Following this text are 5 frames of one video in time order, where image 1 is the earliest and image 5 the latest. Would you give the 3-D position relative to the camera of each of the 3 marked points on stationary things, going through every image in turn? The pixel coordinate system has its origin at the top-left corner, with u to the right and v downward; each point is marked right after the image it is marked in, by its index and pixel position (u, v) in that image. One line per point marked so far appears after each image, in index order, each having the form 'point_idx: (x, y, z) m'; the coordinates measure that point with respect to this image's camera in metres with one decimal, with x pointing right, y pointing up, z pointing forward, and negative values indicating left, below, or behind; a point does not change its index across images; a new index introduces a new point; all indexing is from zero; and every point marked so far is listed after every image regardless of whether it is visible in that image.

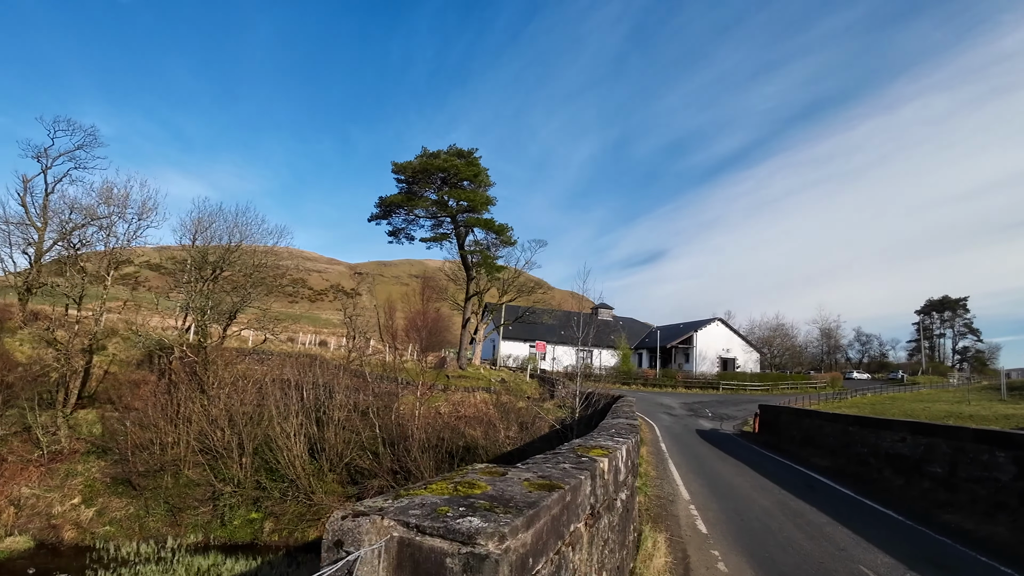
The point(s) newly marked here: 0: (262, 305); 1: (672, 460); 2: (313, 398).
0: (-7.4, -0.5, +16.5) m
1: (+2.3, -2.5, +8.1) m
2: (-4.1, -2.3, +11.6) m
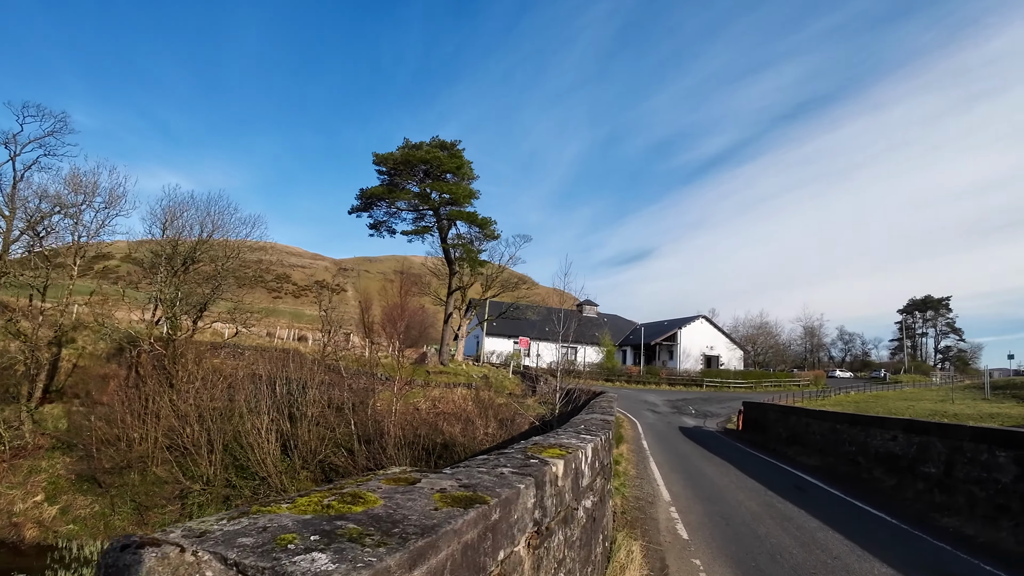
0: (-7.9, -0.3, +16.0) m
1: (+2.0, -2.4, +7.9) m
2: (-4.5, -2.1, +11.2) m
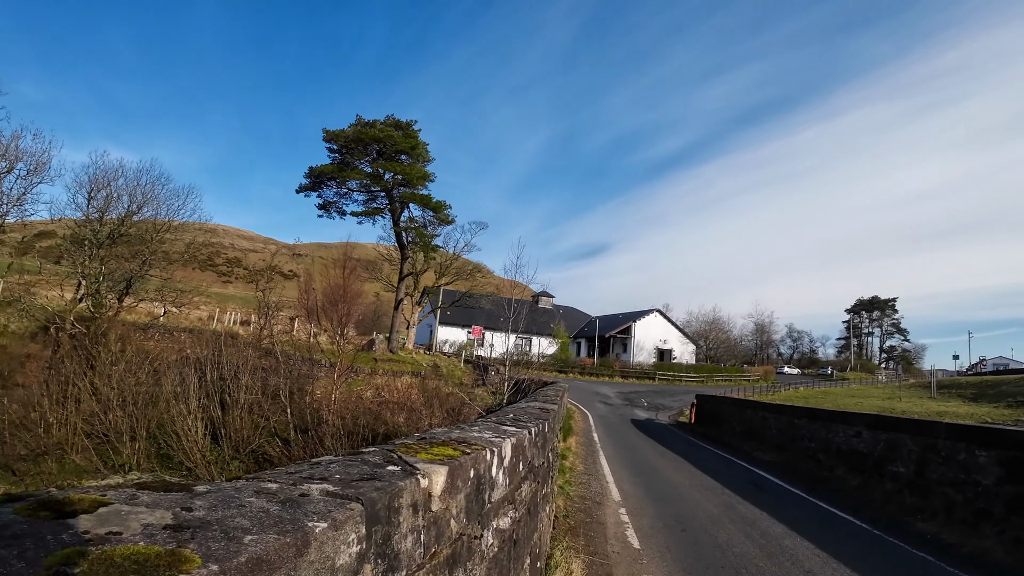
0: (-9.1, +0.3, +14.9) m
1: (+1.2, -2.2, +7.5) m
2: (-5.5, -1.6, +10.4) m
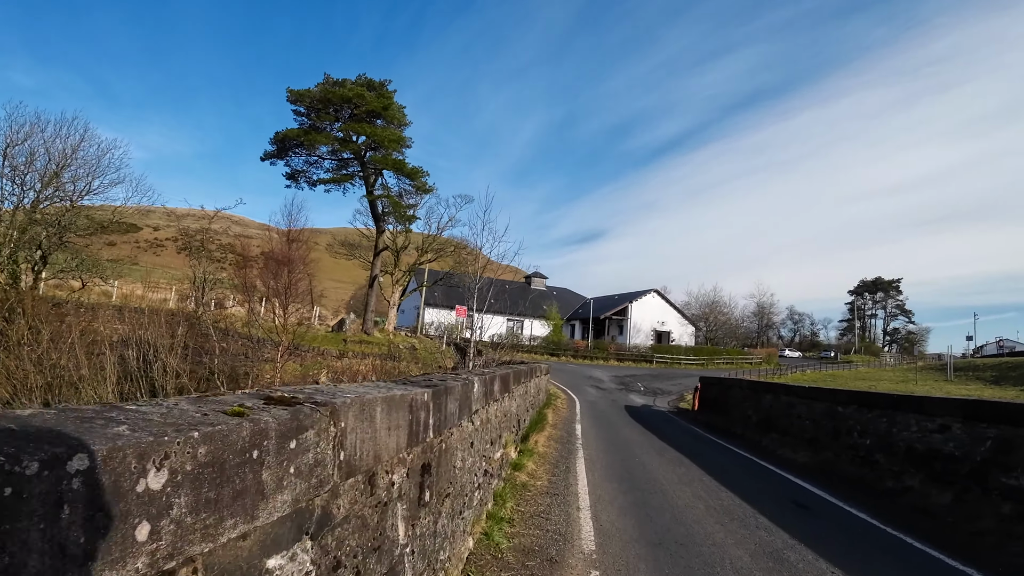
0: (-9.5, +0.9, +13.4) m
1: (+0.9, -1.7, +6.2) m
2: (-5.9, -1.1, +9.0) m
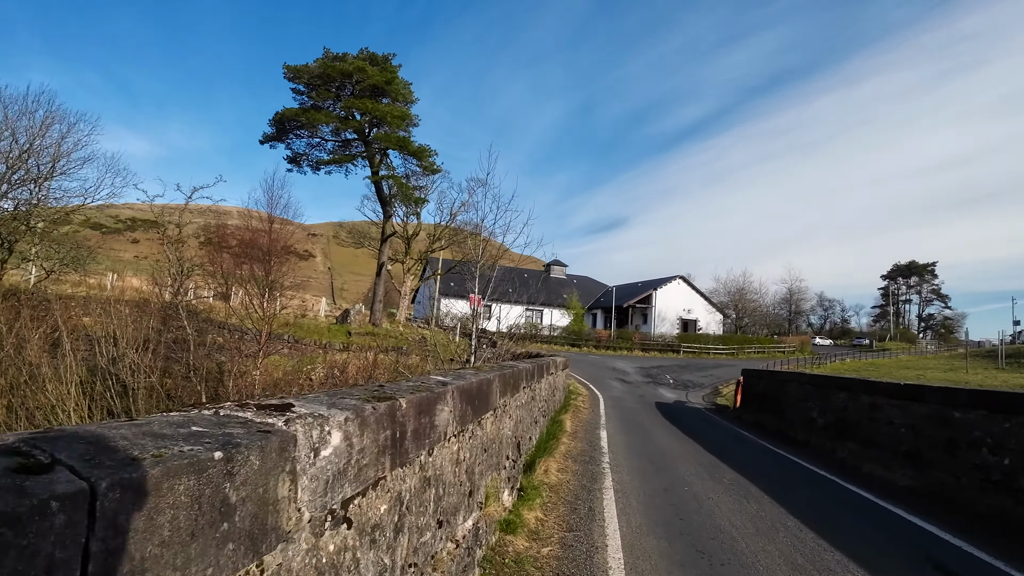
0: (-9.2, +1.1, +12.7) m
1: (+1.0, -1.5, +5.1) m
2: (-5.7, -1.0, +8.1) m
